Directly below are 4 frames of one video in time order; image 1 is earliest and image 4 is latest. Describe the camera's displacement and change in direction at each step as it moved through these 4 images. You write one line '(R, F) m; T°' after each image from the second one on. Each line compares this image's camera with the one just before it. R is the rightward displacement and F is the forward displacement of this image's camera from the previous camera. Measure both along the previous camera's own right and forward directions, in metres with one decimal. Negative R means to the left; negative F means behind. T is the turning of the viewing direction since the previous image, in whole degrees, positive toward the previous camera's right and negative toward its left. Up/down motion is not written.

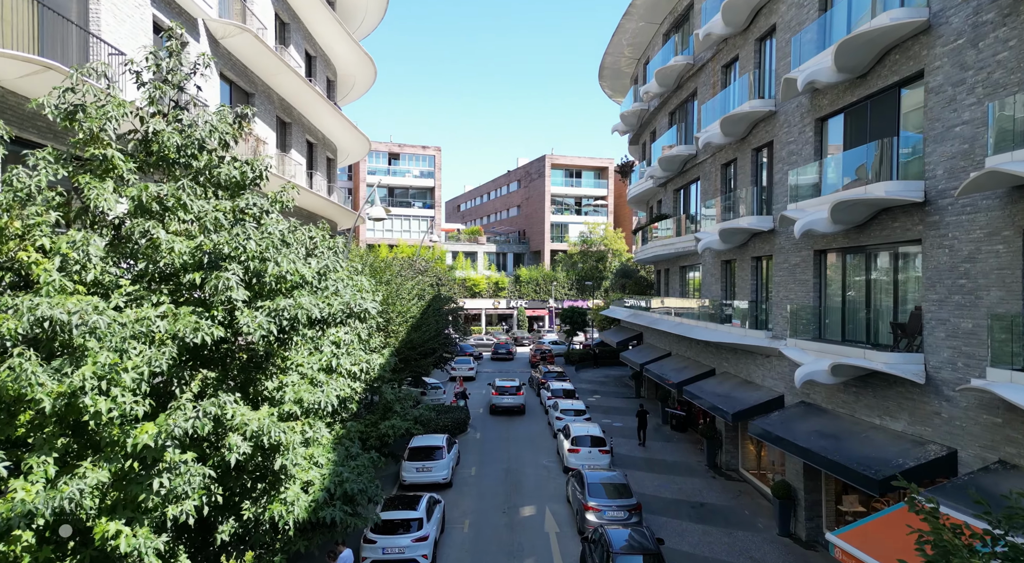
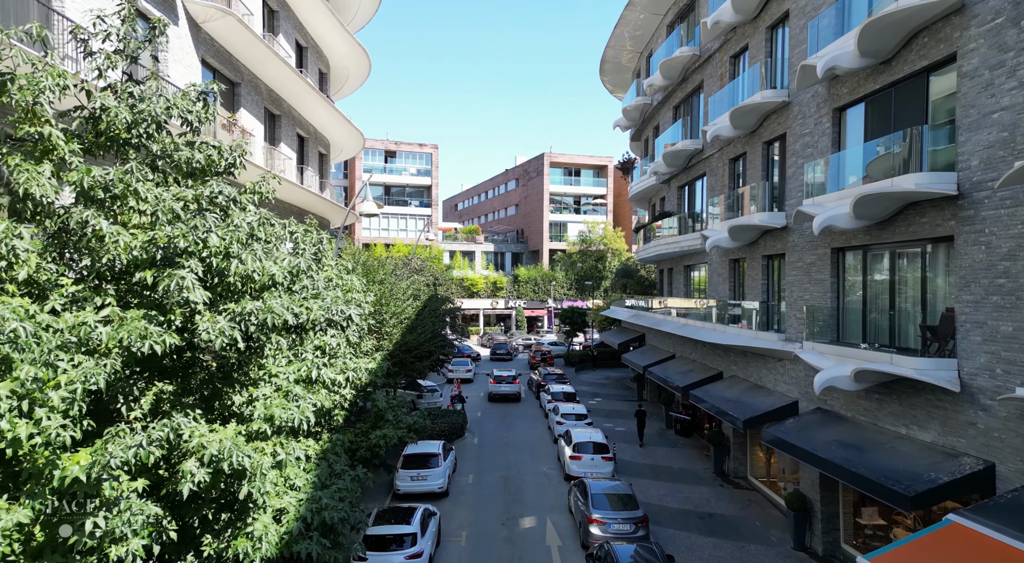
(0.0, +0.8) m; 0°
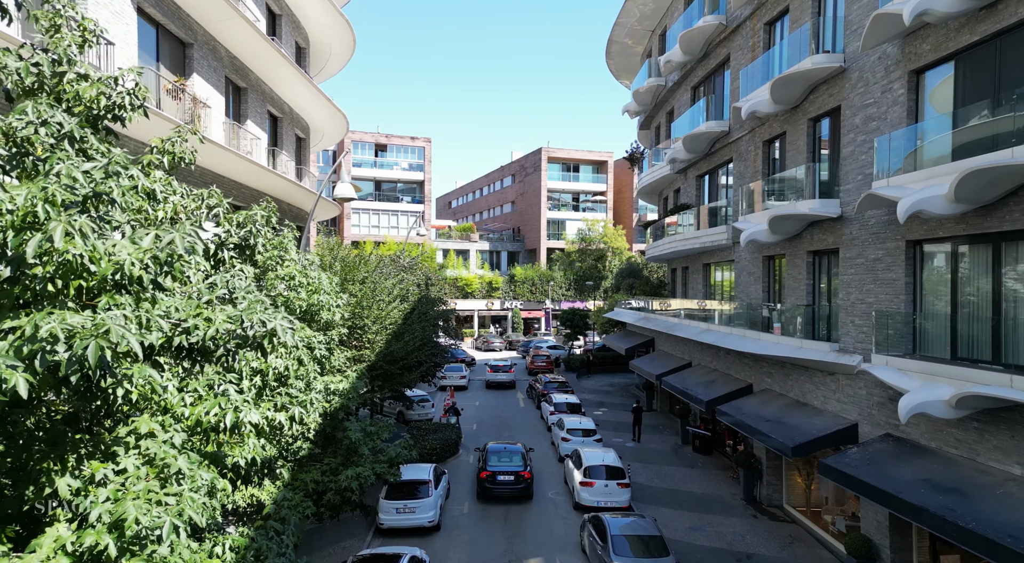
(-0.2, +2.4) m; +1°
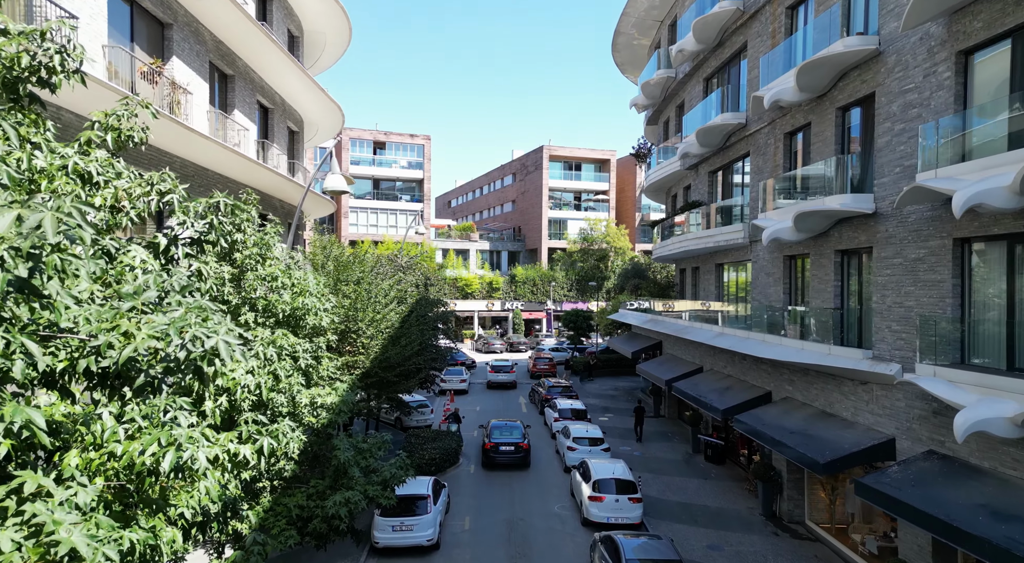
(-0.1, +1.0) m; 0°
